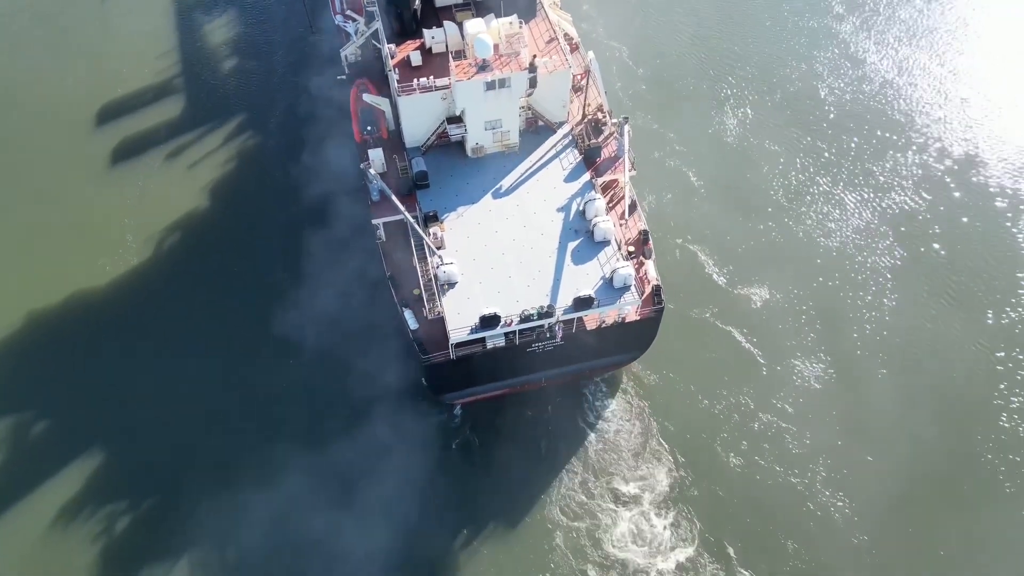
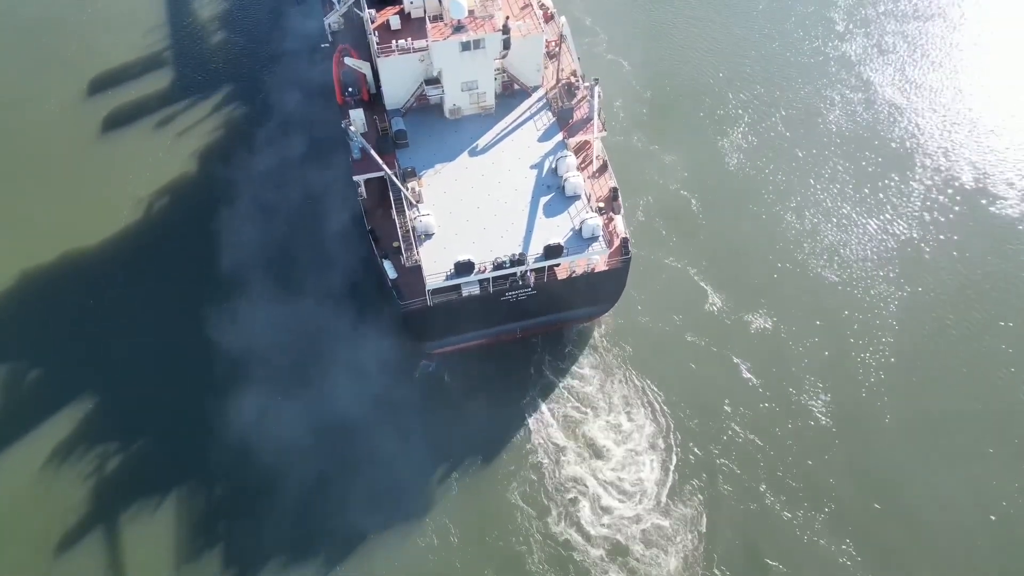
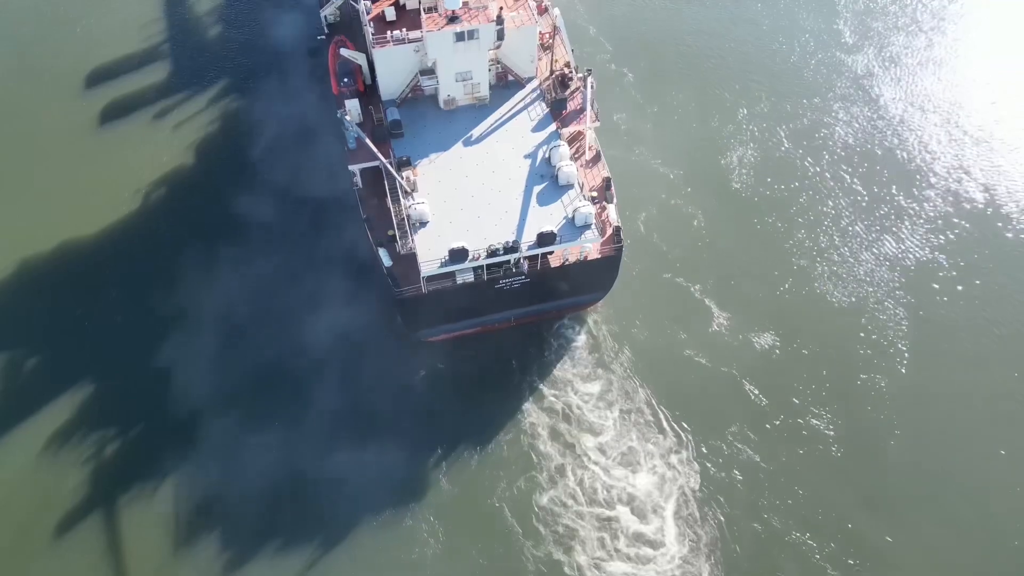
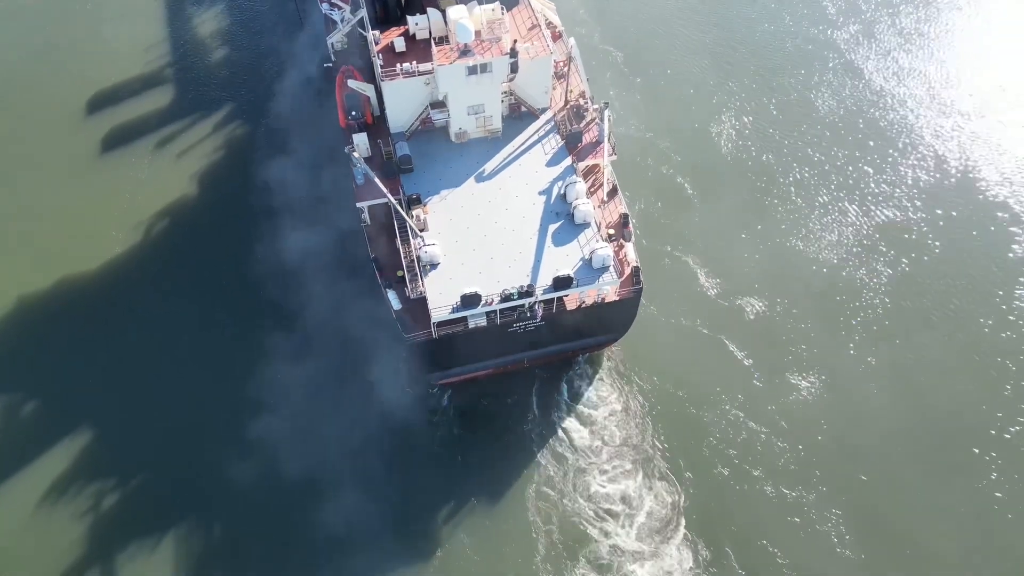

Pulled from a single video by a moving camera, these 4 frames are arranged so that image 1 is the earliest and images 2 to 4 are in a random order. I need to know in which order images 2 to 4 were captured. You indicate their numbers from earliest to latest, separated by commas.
4, 2, 3
